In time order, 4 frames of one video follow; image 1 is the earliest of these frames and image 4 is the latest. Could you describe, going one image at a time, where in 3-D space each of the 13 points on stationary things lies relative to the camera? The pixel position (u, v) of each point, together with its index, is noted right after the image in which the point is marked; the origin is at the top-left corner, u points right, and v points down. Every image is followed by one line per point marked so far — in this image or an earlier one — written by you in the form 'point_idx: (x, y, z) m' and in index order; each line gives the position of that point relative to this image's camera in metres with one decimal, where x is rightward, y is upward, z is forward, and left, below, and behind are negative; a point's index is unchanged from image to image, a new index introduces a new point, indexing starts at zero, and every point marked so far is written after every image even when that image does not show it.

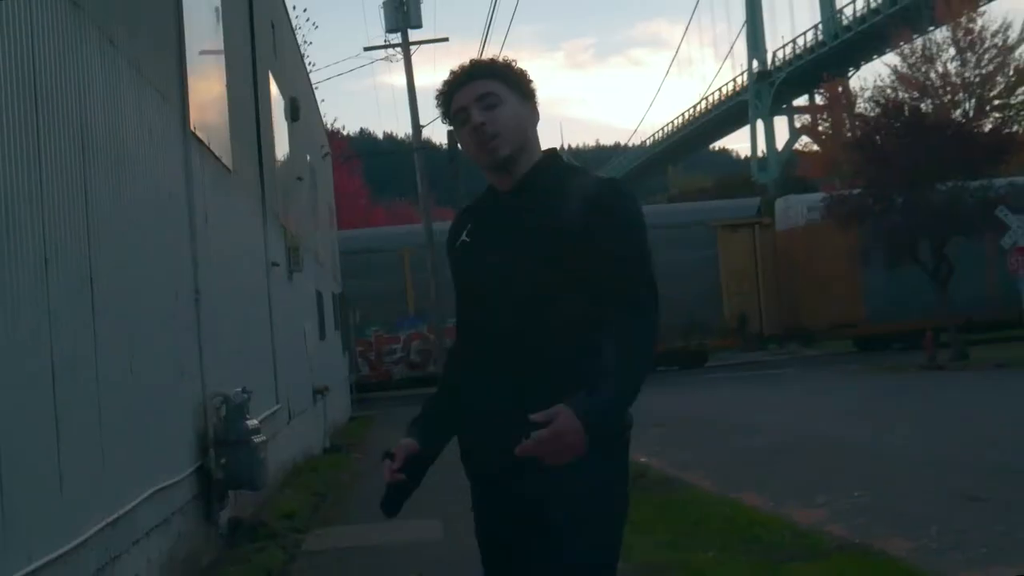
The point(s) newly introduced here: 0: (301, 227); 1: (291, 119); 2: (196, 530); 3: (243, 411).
0: (-2.0, +0.6, +11.9) m
1: (-2.1, +1.7, +11.7) m
2: (-1.9, -1.5, +7.3) m
3: (-1.7, -0.7, +8.0) m
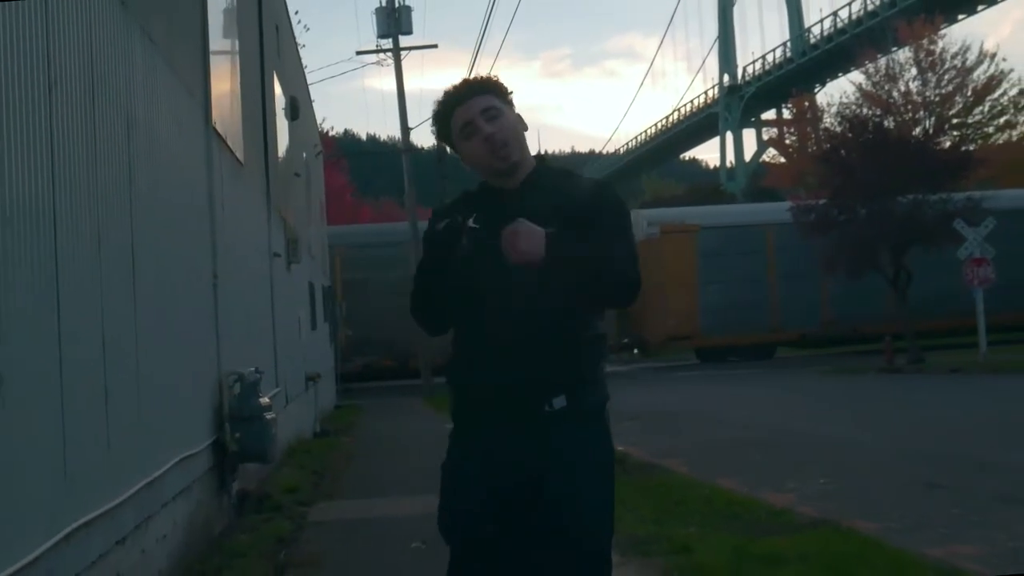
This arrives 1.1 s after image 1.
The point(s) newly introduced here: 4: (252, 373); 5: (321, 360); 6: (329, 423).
0: (-2.2, +0.7, +12.4) m
1: (-2.2, +1.7, +12.3) m
2: (-2.0, -1.4, +7.9) m
3: (-1.8, -0.7, +8.6) m
4: (-1.8, -0.6, +8.6) m
5: (-2.1, -0.8, +13.6) m
6: (-2.0, -1.5, +13.4) m
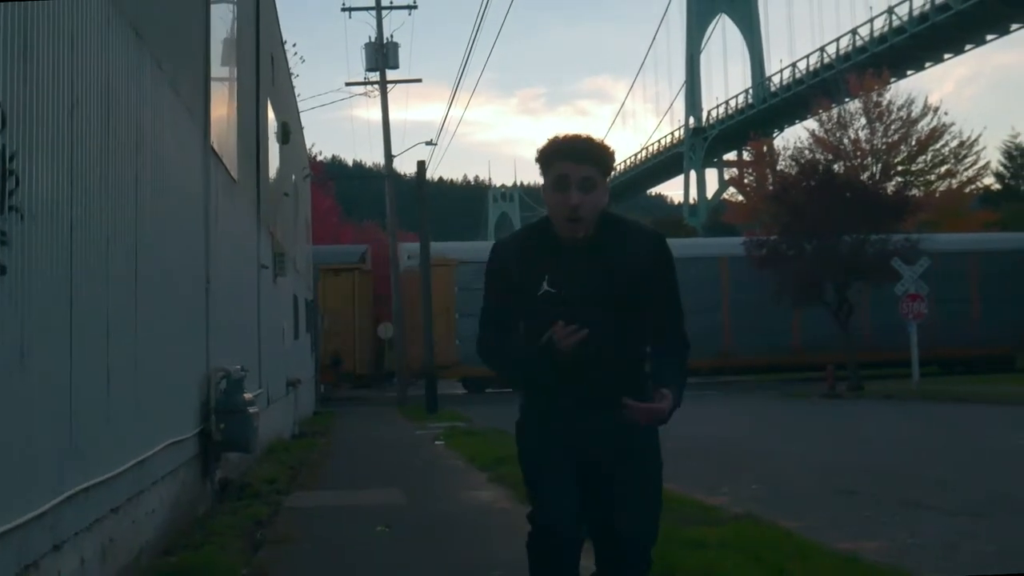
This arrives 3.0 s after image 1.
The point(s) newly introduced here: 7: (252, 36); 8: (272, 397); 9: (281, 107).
0: (-2.5, +0.6, +13.4) m
1: (-2.5, +1.6, +13.3) m
2: (-2.3, -1.5, +8.9) m
3: (-2.1, -0.8, +9.5) m
4: (-2.1, -0.7, +9.6) m
5: (-2.5, -1.0, +14.6) m
6: (-2.4, -1.6, +14.3) m
7: (-2.5, +2.4, +11.7) m
8: (-2.4, -1.1, +12.3) m
9: (-2.6, +2.0, +13.5) m
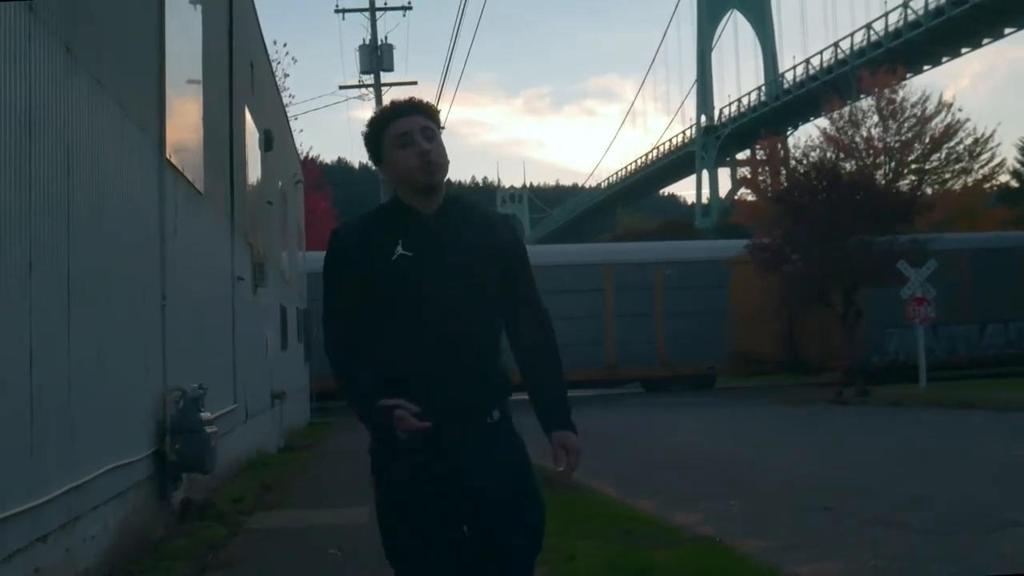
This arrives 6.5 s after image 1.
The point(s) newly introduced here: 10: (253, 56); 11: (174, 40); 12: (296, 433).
0: (-2.6, +0.5, +13.1) m
1: (-2.6, +1.5, +13.0) m
2: (-2.6, -1.6, +8.6) m
3: (-2.4, -0.9, +9.2) m
4: (-2.4, -0.8, +9.2) m
5: (-2.6, -1.1, +14.3) m
6: (-2.5, -1.7, +14.0) m
7: (-2.7, +2.3, +11.4) m
8: (-2.6, -1.2, +12.0) m
9: (-2.7, +1.9, +13.2) m
10: (-2.7, +2.4, +12.8) m
11: (-2.6, +1.9, +9.6) m
12: (-2.5, -1.7, +14.5) m
